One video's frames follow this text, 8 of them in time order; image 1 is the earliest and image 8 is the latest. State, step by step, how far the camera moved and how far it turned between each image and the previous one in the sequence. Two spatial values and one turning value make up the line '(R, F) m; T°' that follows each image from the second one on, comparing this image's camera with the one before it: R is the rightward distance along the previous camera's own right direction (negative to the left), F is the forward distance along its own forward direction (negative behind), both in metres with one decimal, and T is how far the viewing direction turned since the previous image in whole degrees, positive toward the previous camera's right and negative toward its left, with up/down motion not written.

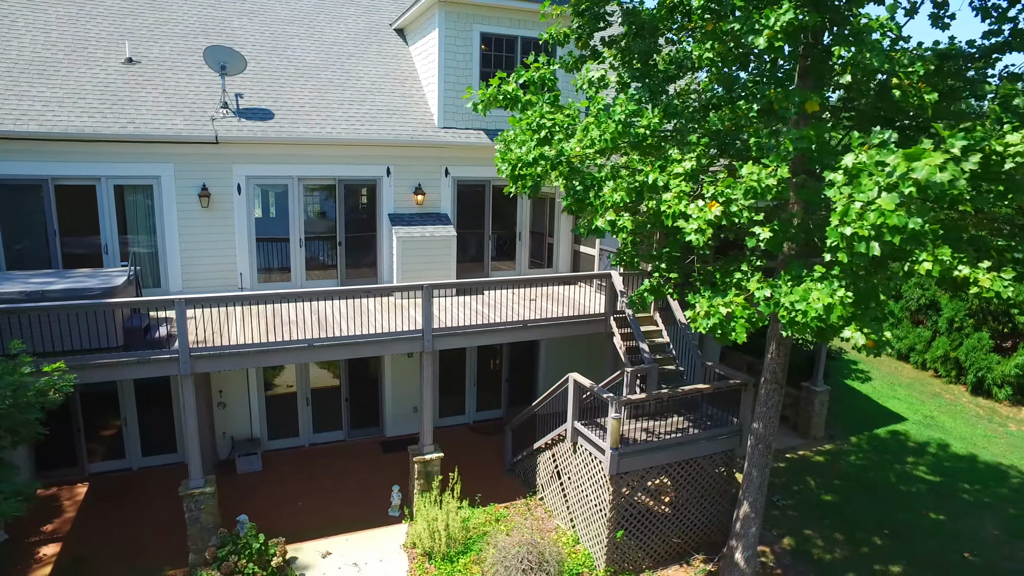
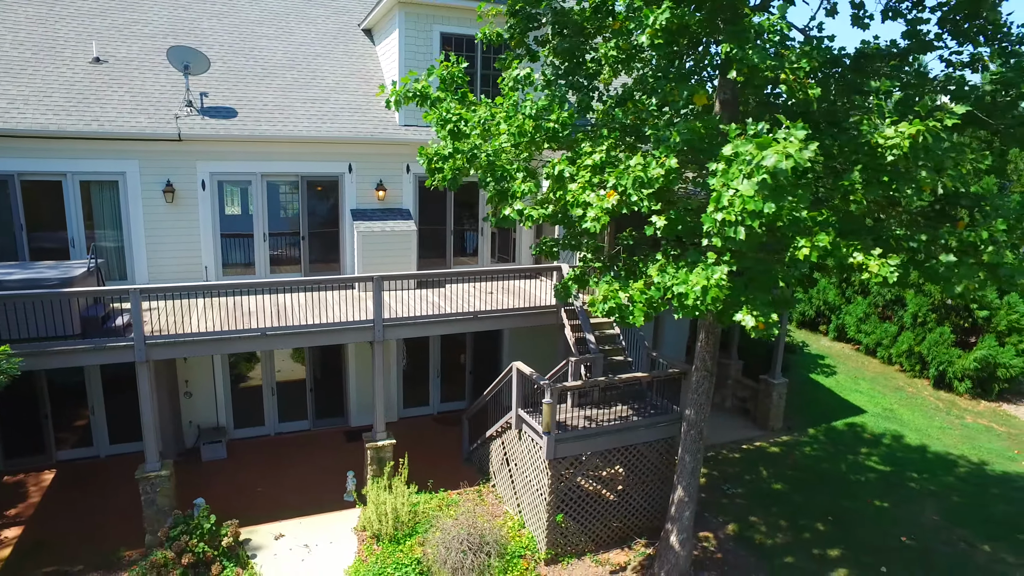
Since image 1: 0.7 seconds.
(+1.9, -0.3) m; 0°
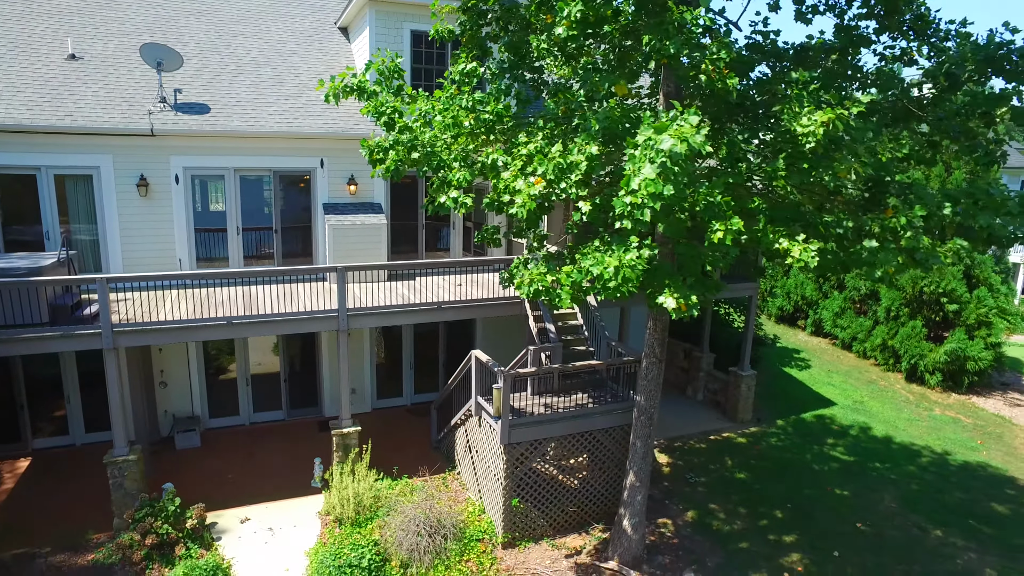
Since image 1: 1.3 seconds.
(+1.5, -0.2) m; 0°
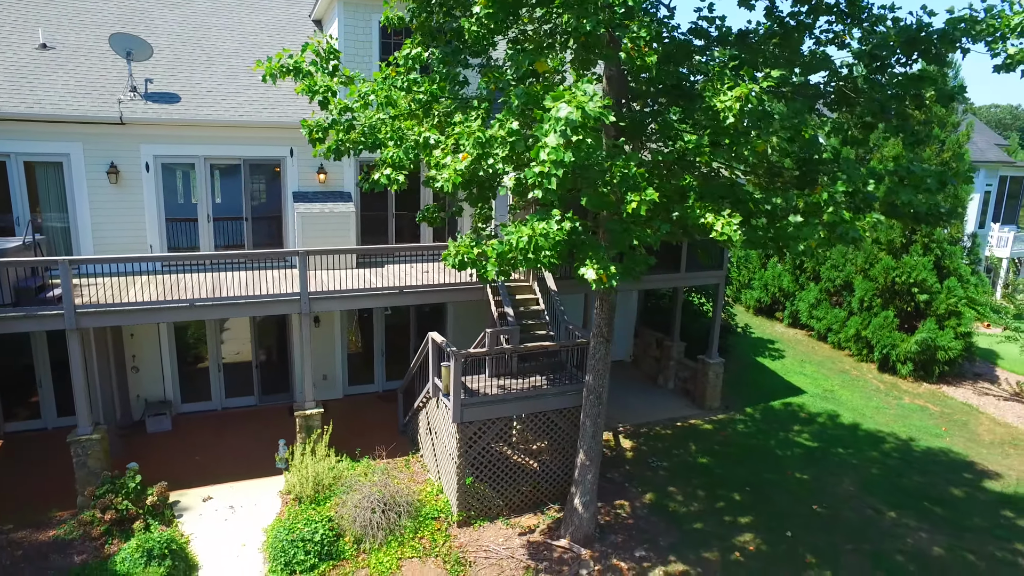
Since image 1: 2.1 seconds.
(+1.6, -0.2) m; 0°
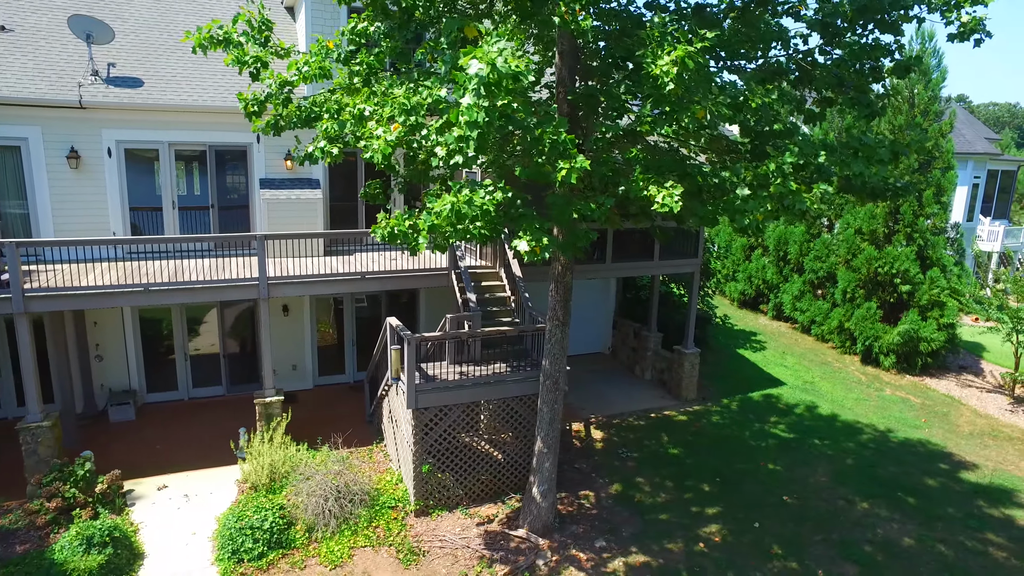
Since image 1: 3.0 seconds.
(+1.5, +0.2) m; 0°
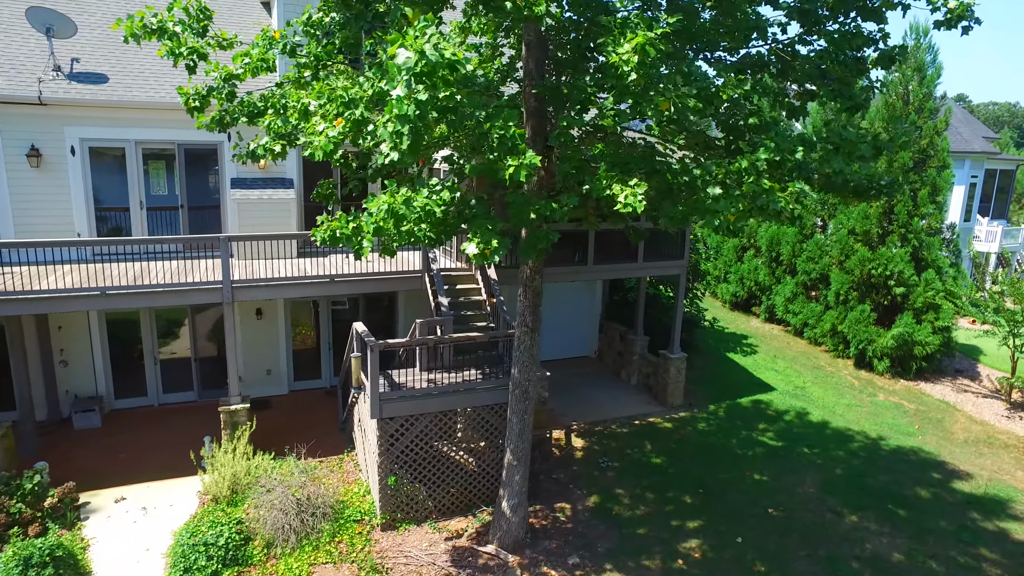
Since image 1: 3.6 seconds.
(+1.0, +0.4) m; 0°
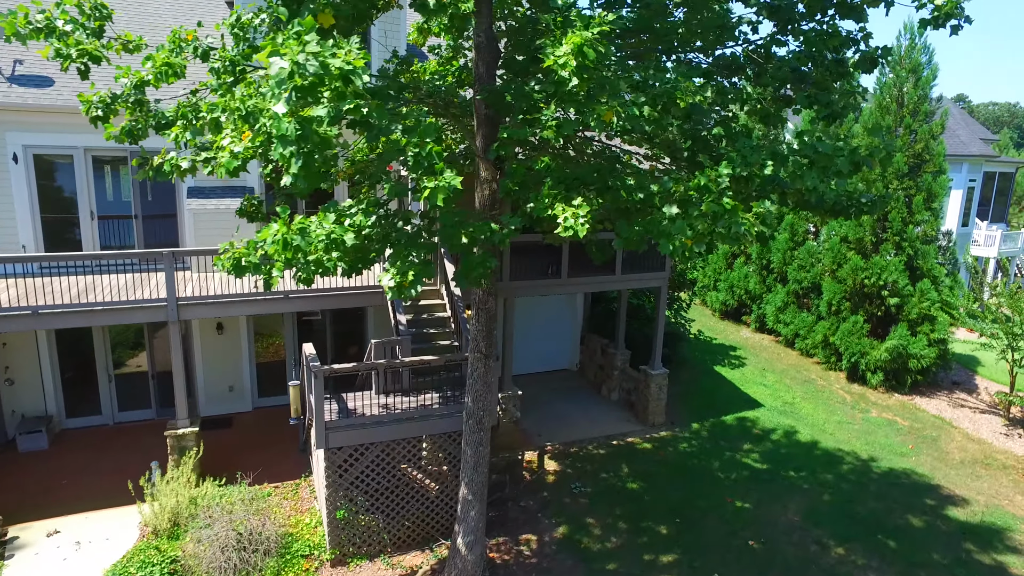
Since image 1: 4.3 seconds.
(+1.3, +0.6) m; 0°
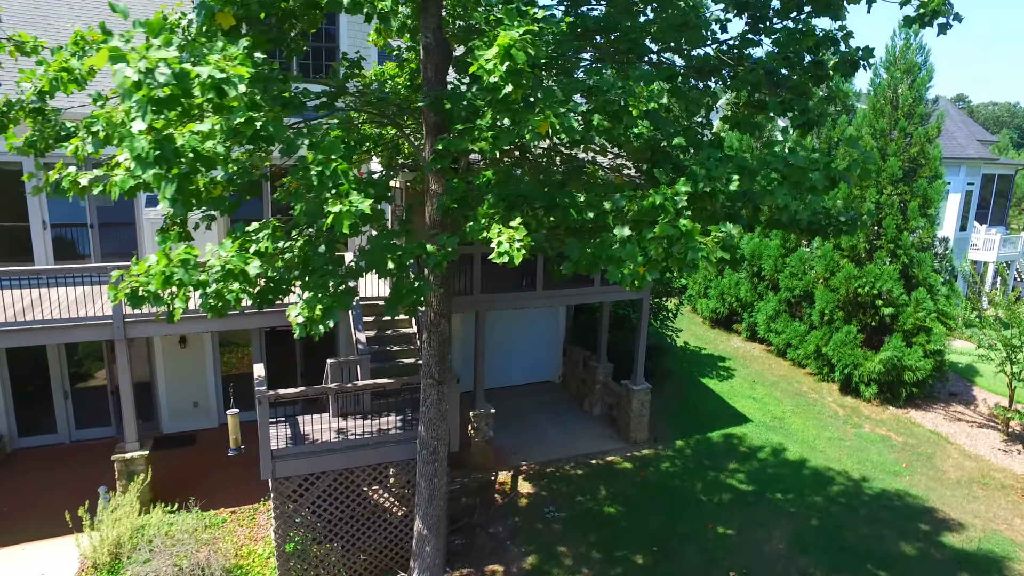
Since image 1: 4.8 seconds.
(+1.1, +0.5) m; 0°
